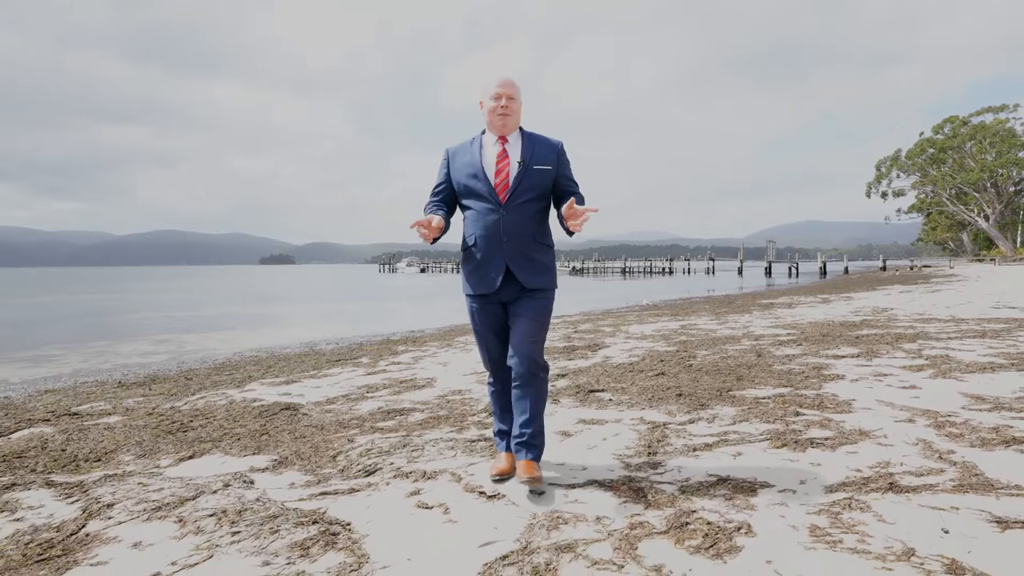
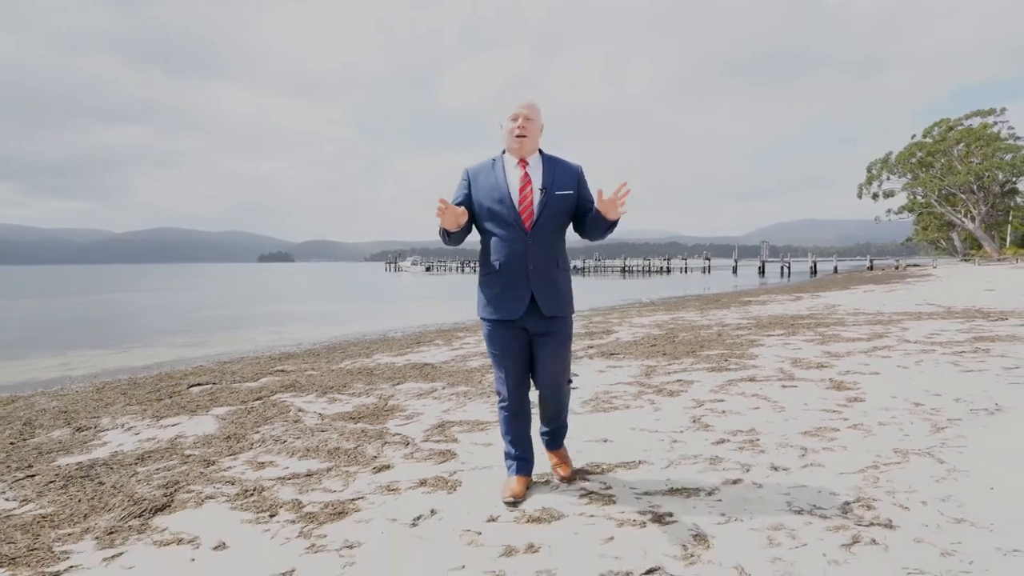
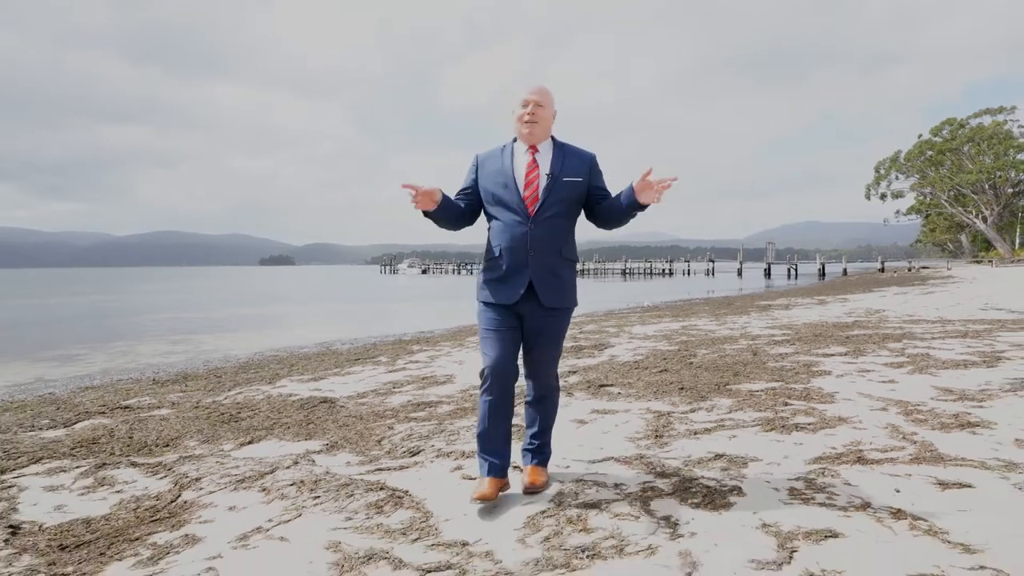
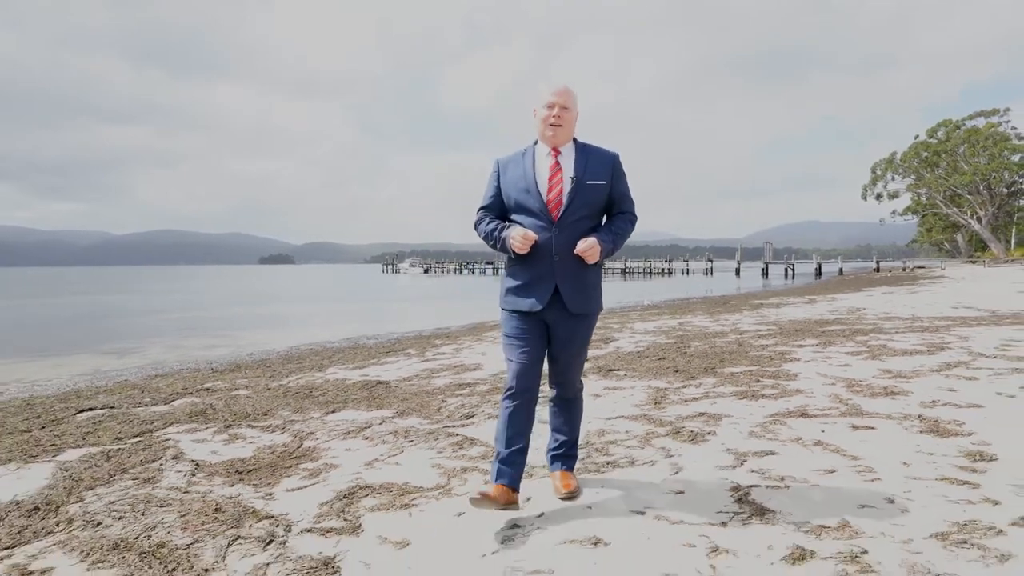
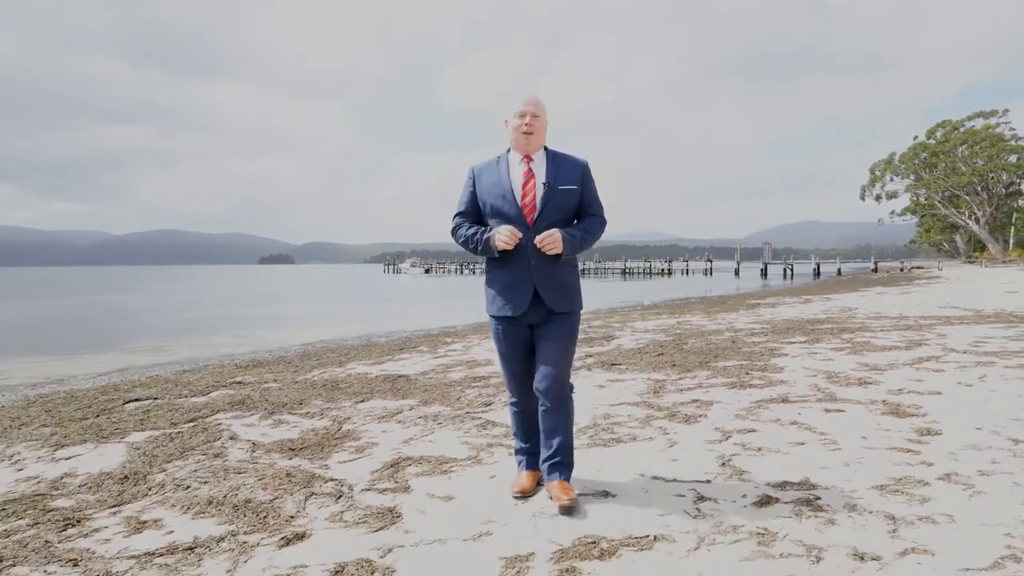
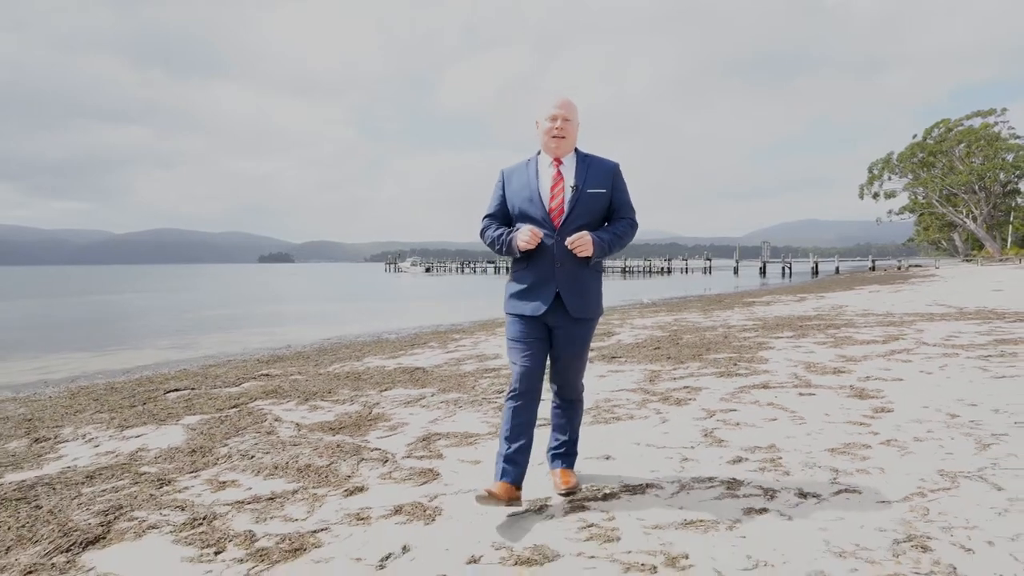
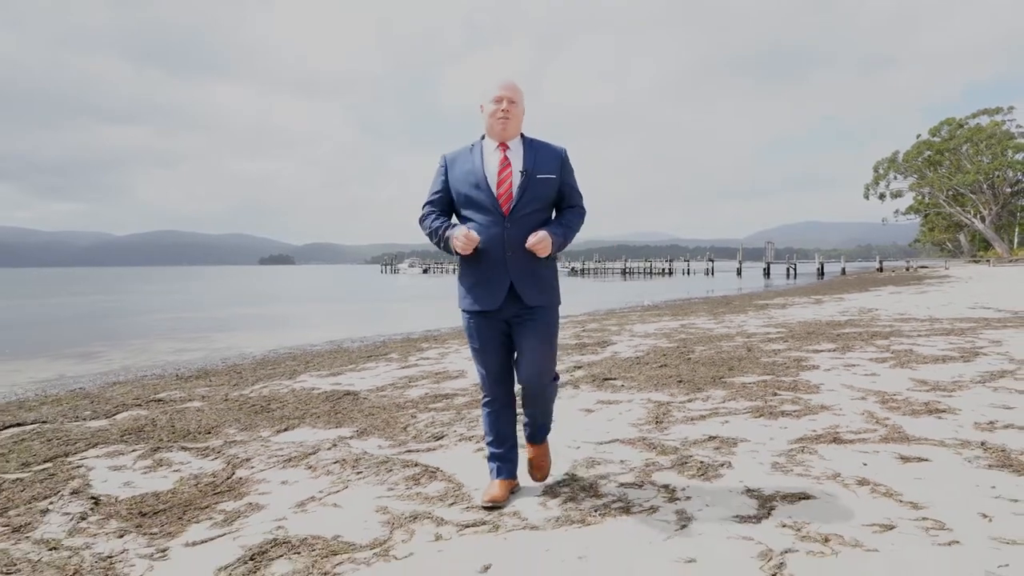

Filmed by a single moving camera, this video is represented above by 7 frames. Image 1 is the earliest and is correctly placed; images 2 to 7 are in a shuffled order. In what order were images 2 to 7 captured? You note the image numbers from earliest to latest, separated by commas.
3, 7, 4, 5, 6, 2
